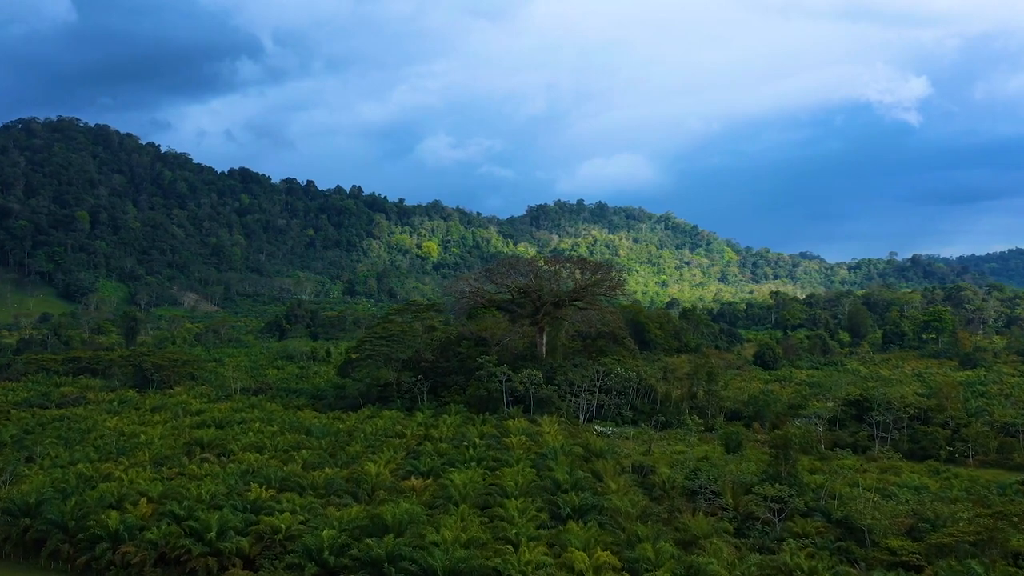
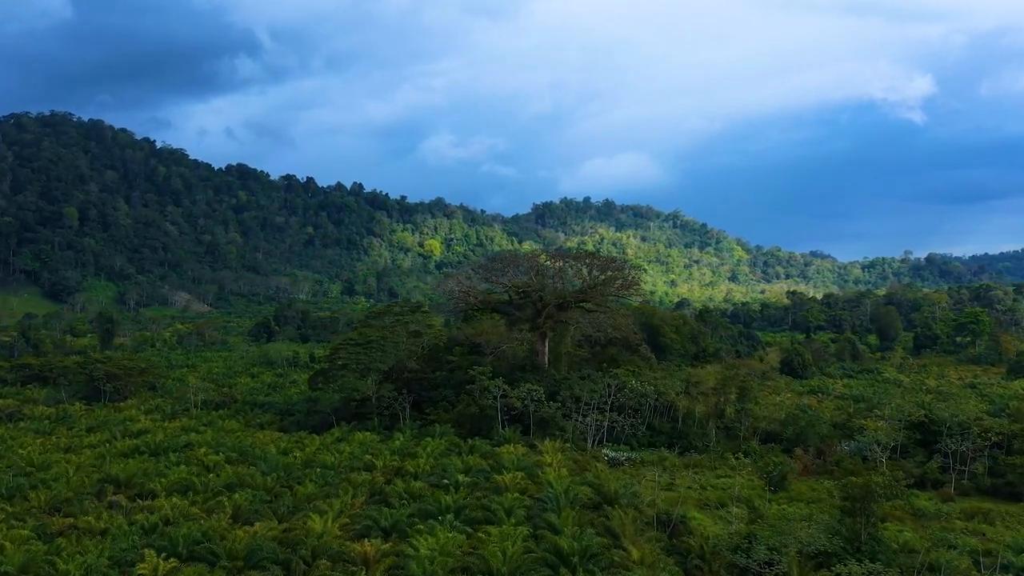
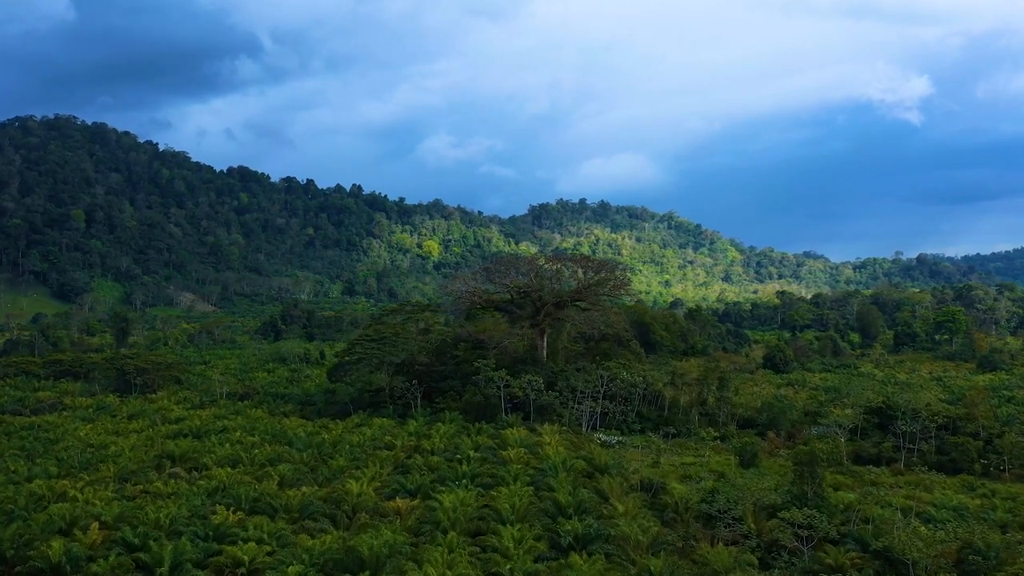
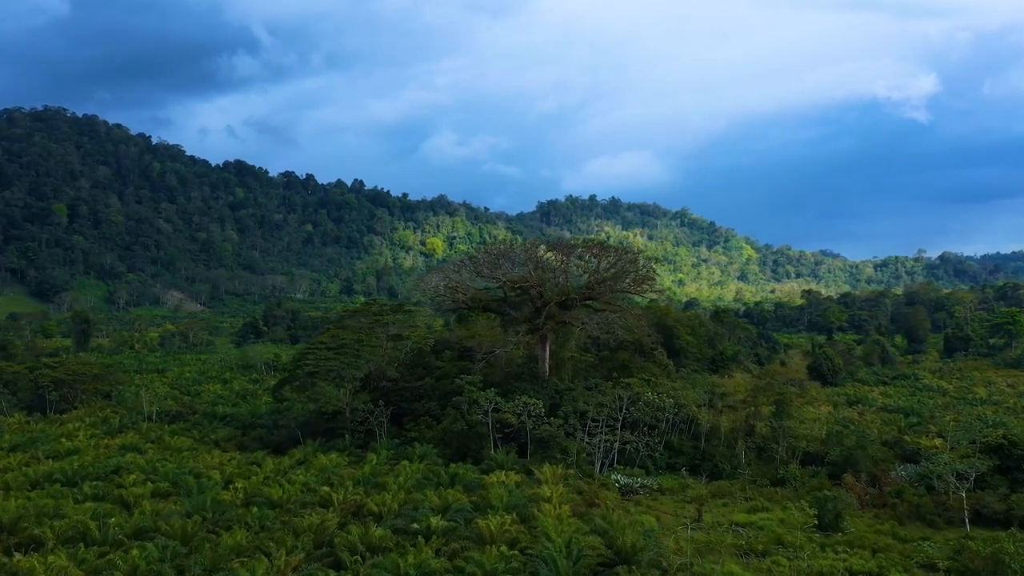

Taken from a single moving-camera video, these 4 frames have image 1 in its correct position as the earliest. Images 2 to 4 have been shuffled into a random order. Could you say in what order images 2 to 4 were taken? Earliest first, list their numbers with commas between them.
3, 2, 4
